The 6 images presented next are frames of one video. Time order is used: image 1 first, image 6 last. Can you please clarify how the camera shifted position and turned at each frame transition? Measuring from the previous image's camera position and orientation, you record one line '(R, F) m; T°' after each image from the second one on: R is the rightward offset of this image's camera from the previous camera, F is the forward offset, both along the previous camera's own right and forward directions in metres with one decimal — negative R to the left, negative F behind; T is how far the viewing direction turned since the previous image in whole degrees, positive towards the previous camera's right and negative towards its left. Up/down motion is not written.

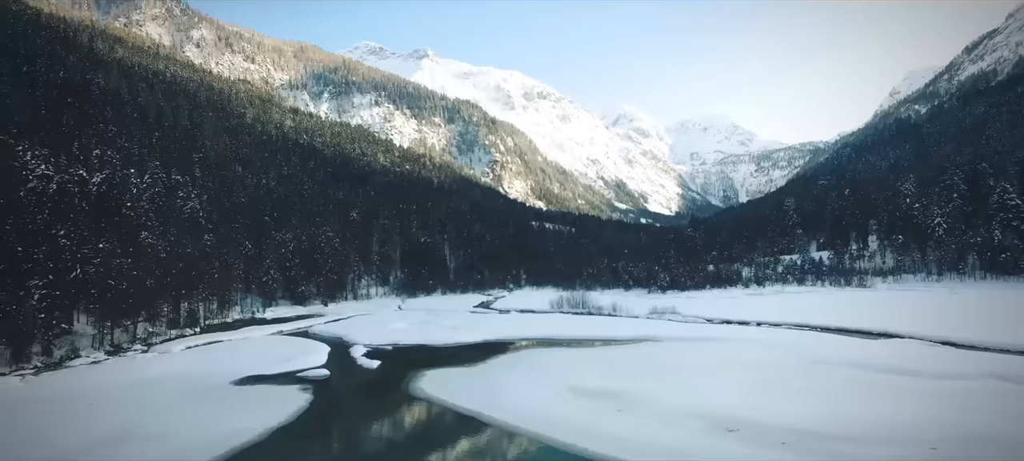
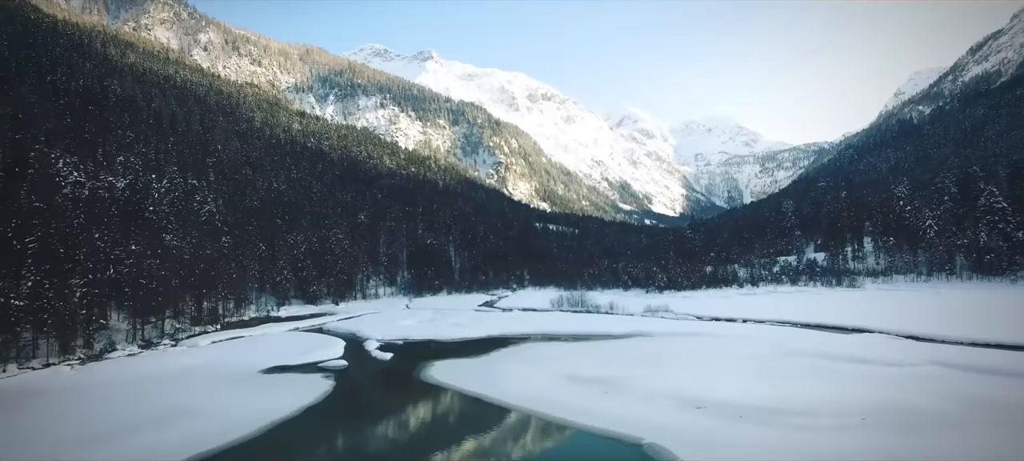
(+0.2, -2.6) m; -1°
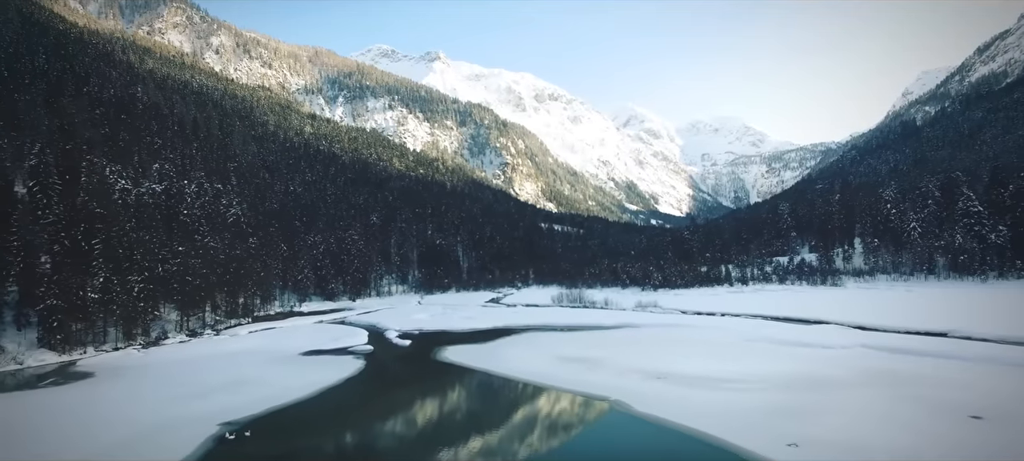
(+0.3, -4.6) m; -1°
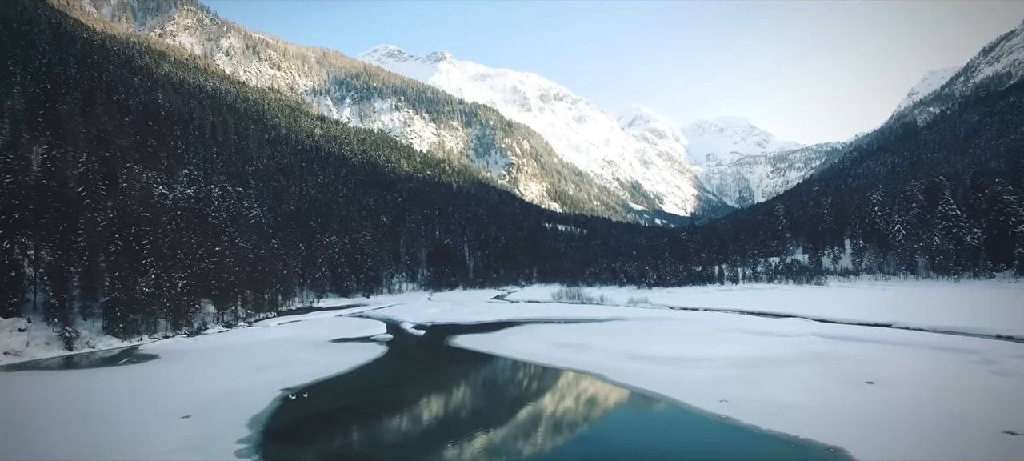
(+0.2, -4.6) m; -1°
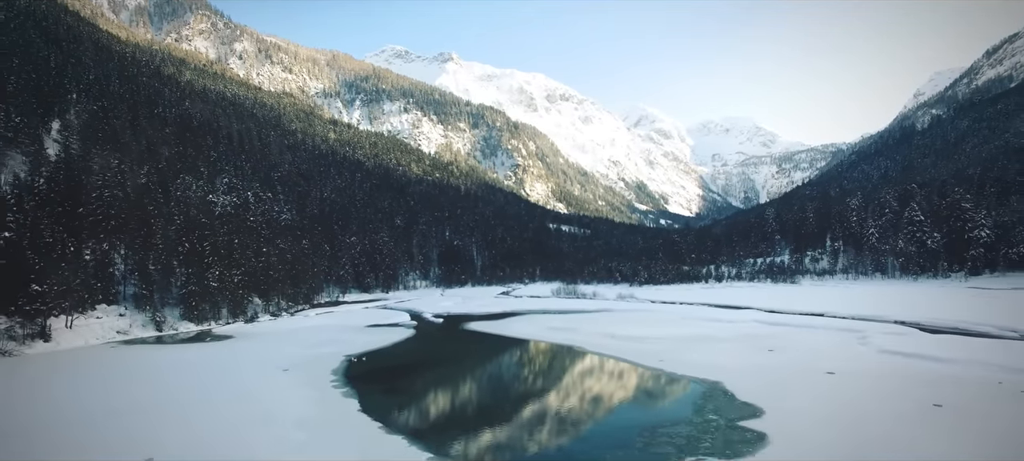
(+0.2, -7.9) m; -1°
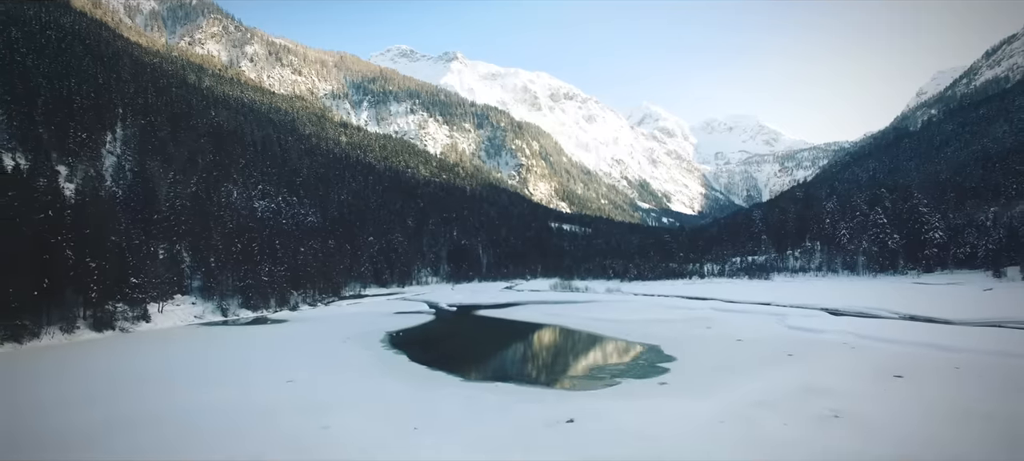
(+0.2, -9.0) m; 0°
